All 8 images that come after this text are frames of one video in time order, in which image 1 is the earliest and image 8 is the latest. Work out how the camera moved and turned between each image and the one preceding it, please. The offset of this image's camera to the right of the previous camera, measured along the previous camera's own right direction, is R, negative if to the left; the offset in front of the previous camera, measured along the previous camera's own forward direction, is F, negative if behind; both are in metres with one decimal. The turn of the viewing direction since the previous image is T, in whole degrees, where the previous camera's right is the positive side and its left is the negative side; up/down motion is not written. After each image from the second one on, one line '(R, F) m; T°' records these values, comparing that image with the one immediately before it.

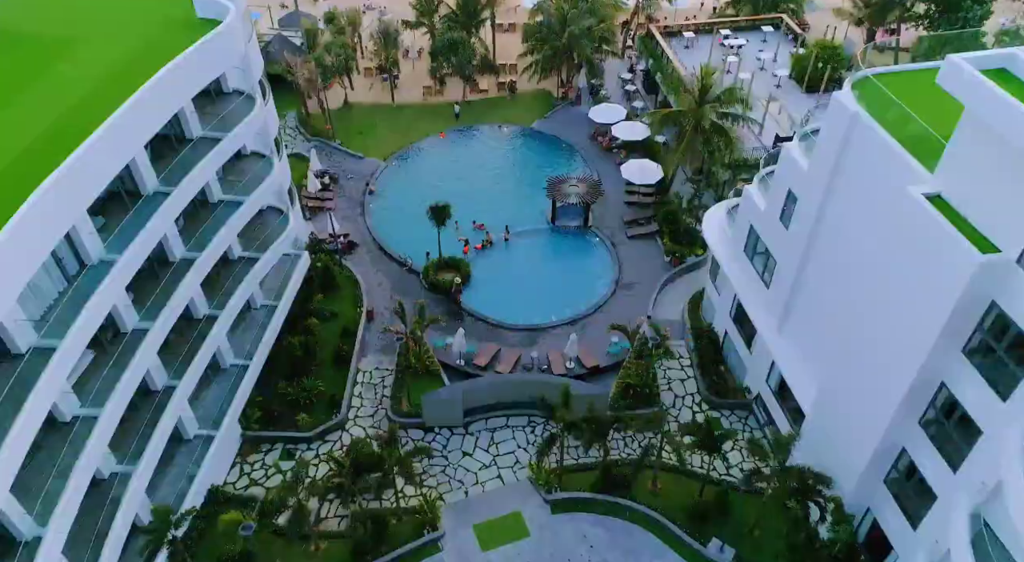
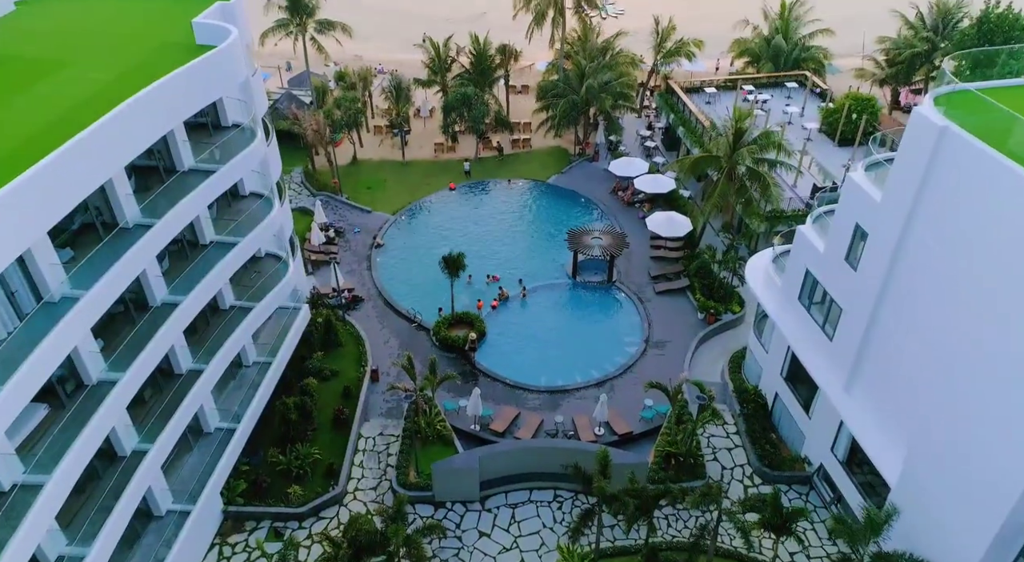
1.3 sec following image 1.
(-0.7, +3.1) m; 0°
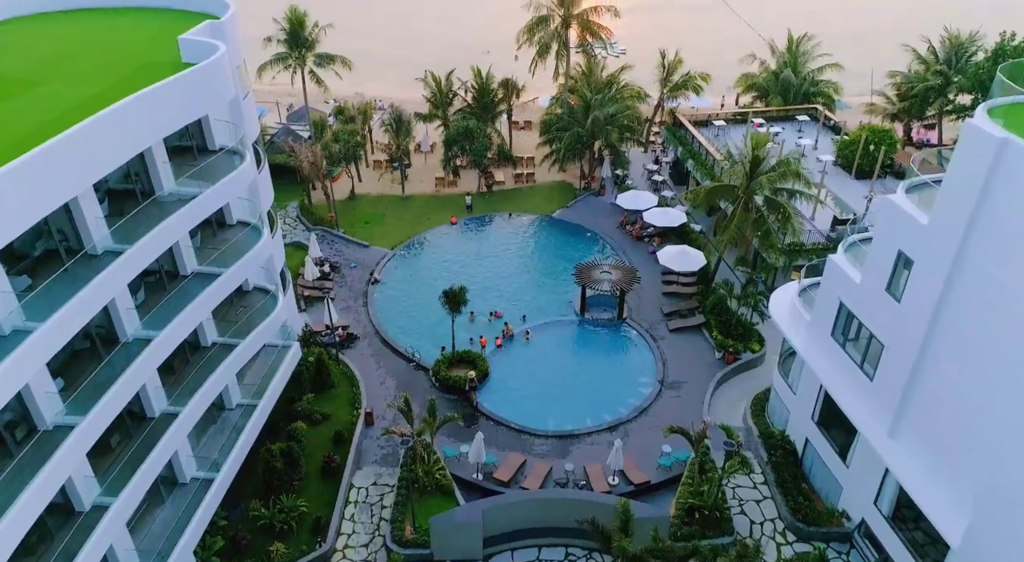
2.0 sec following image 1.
(-0.2, +2.0) m; 0°
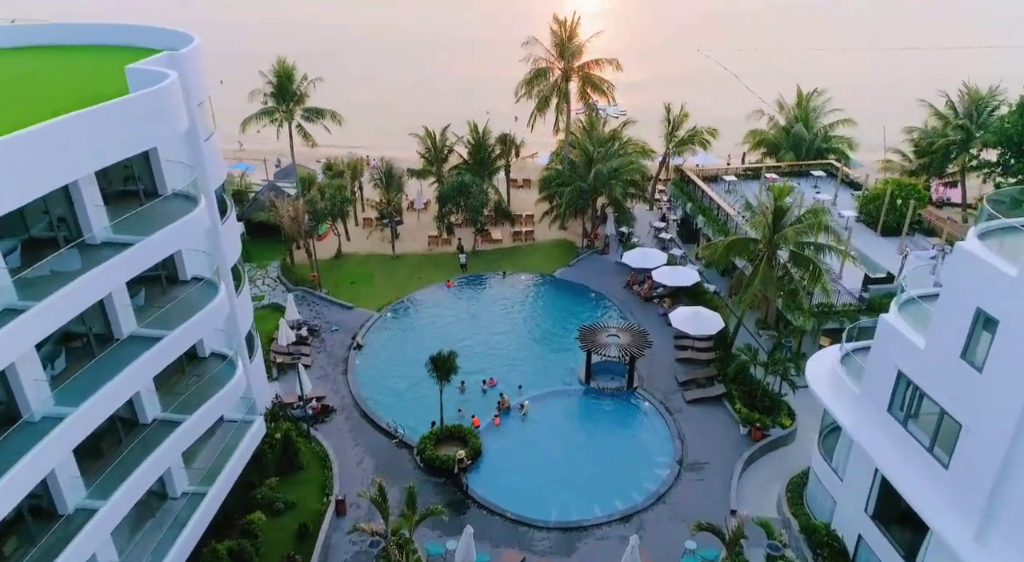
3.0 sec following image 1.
(+0.1, +3.4) m; 0°
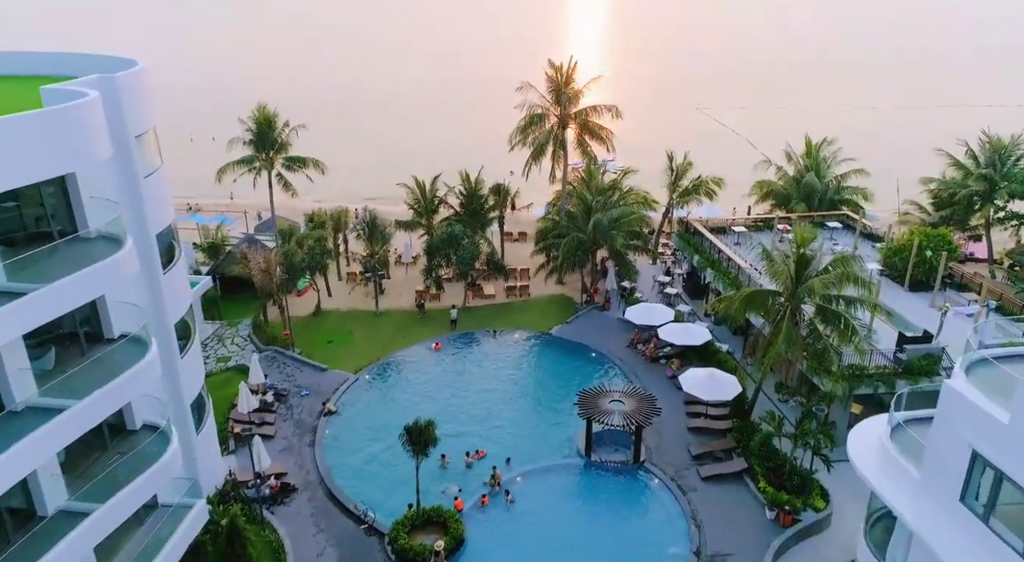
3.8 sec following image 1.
(+0.4, +3.3) m; 0°
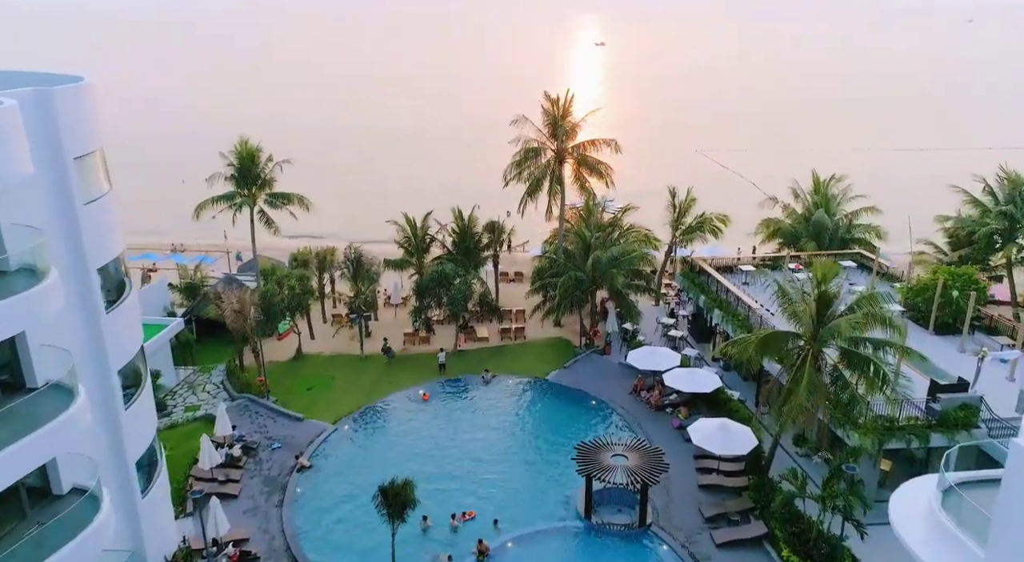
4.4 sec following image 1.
(+0.3, +2.4) m; 0°
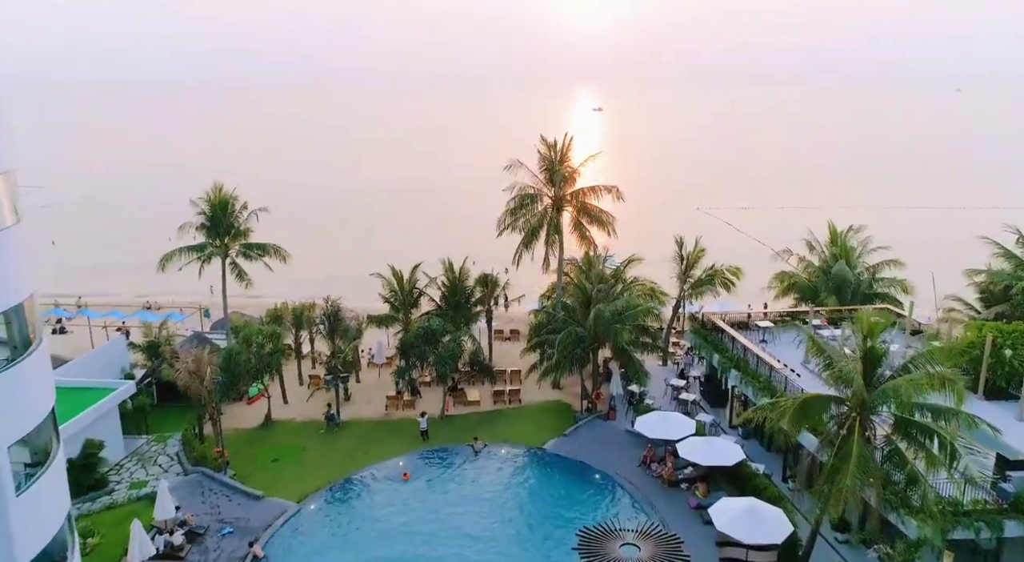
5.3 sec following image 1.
(+0.3, +3.4) m; 0°
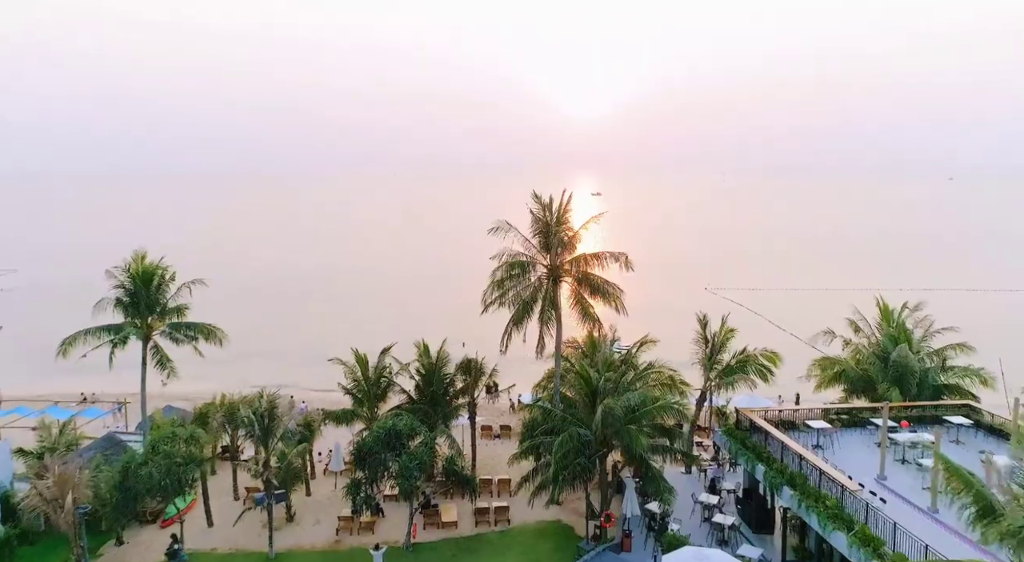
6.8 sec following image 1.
(+0.6, +6.9) m; 0°
